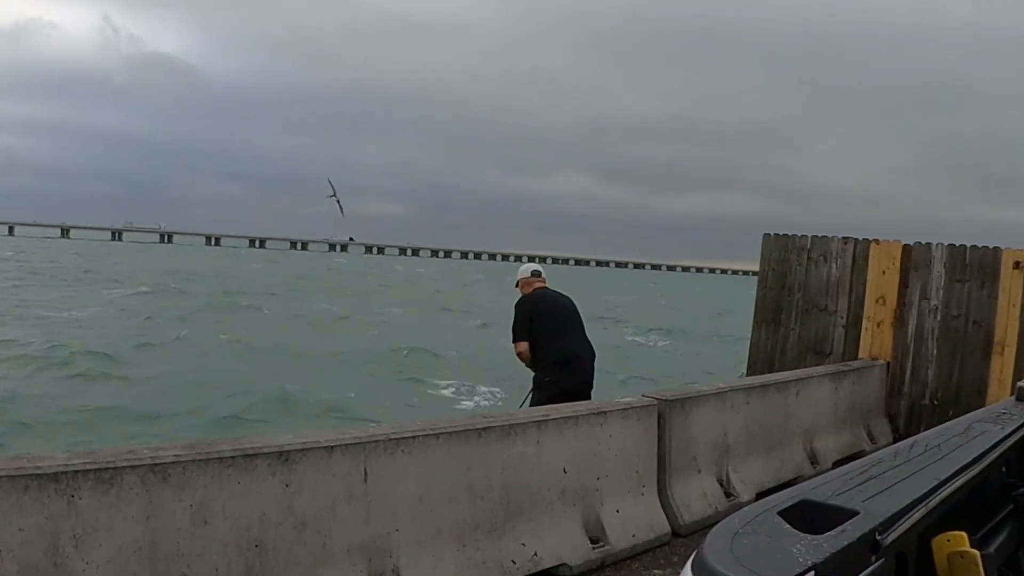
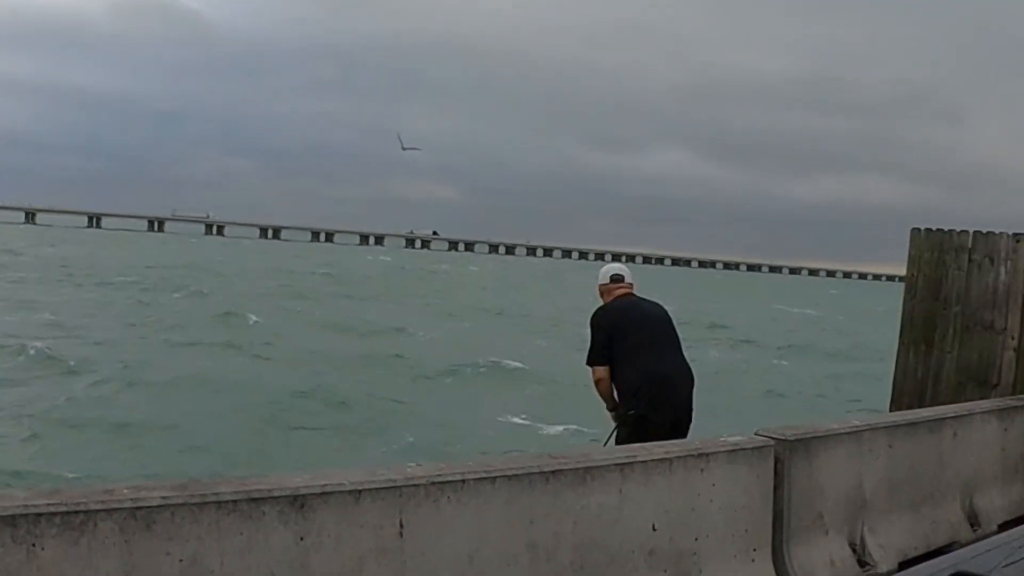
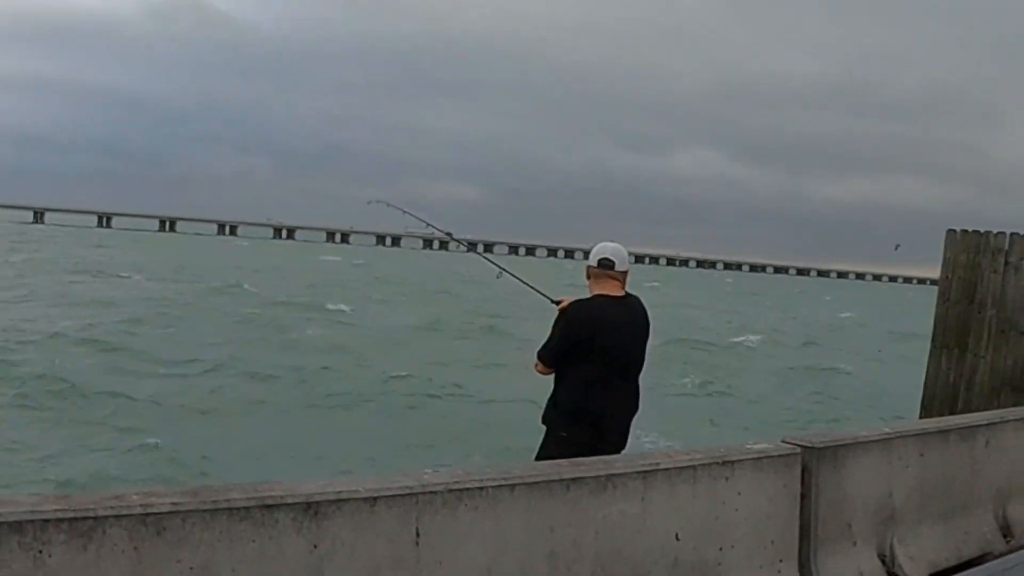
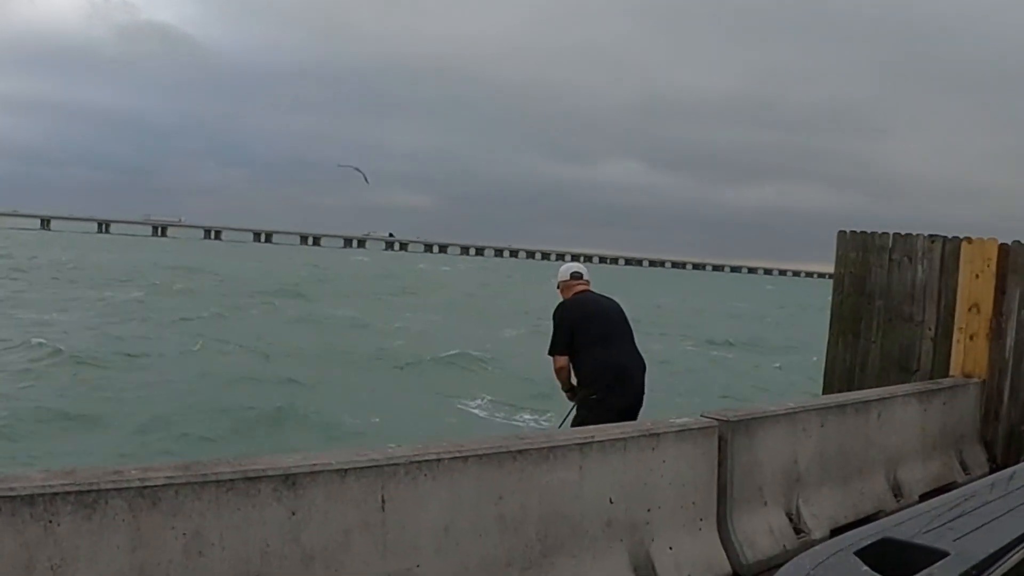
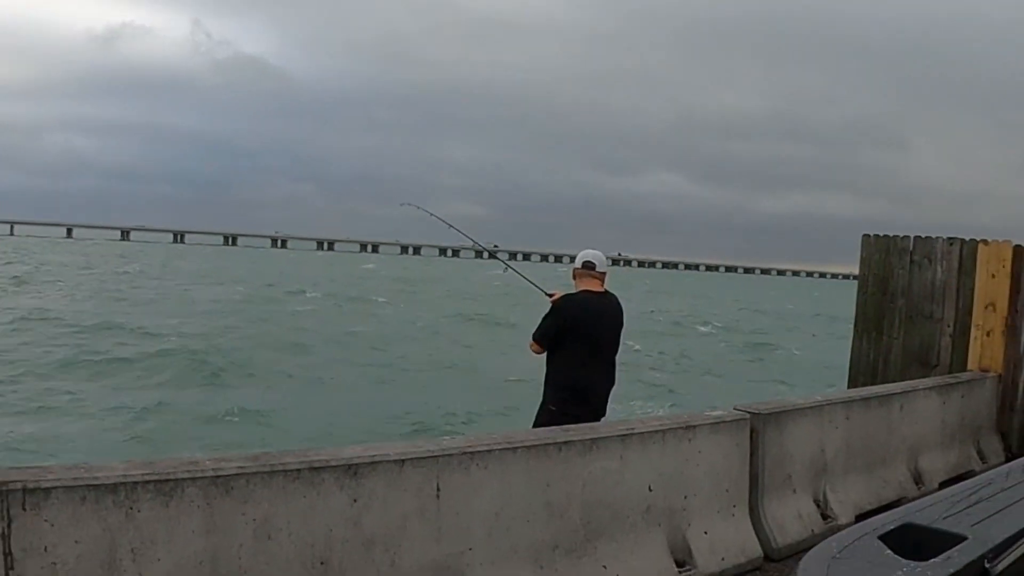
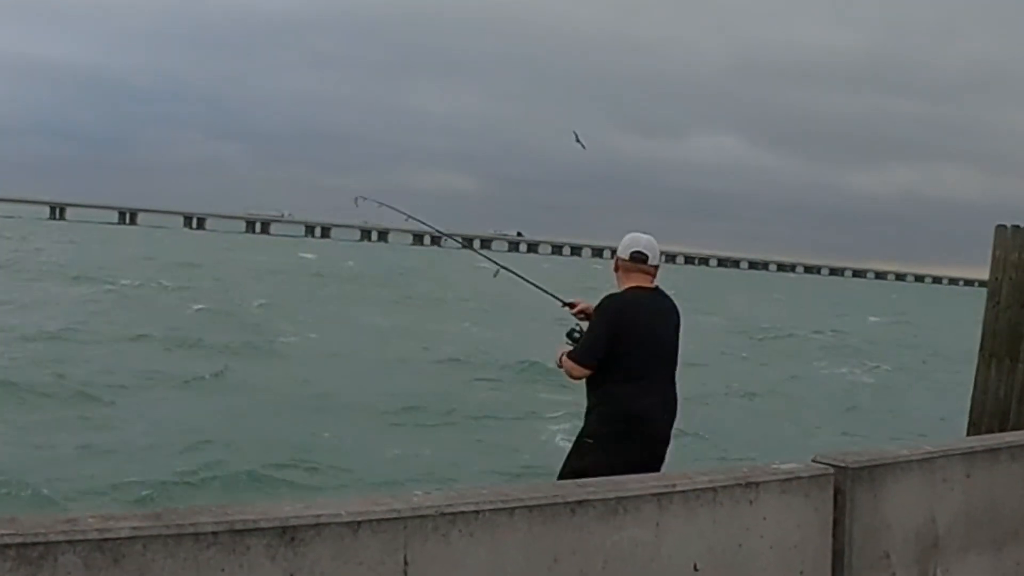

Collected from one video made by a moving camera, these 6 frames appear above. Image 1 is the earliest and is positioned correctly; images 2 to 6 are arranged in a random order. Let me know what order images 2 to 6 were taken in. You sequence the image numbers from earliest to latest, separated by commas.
4, 2, 6, 3, 5
